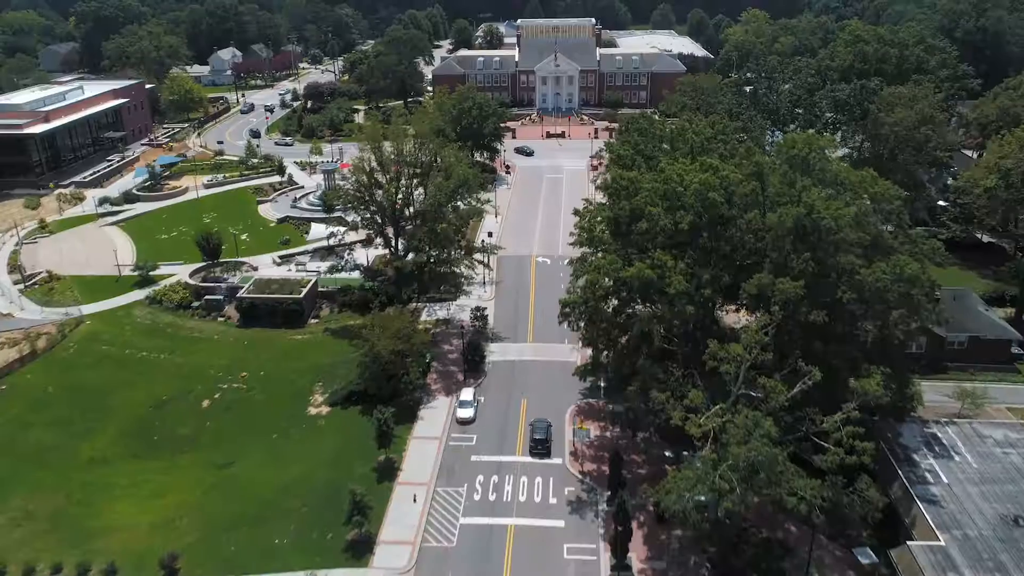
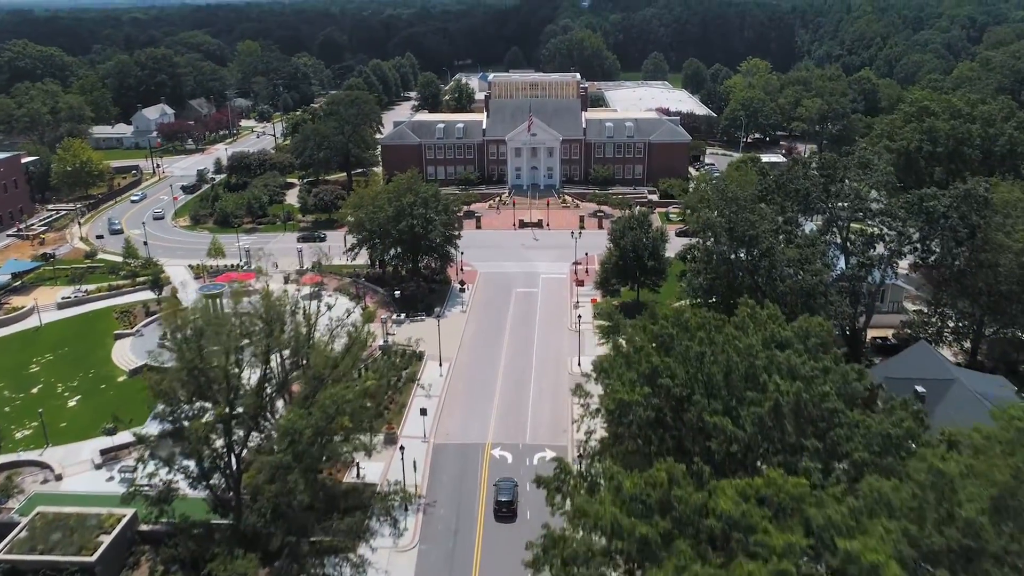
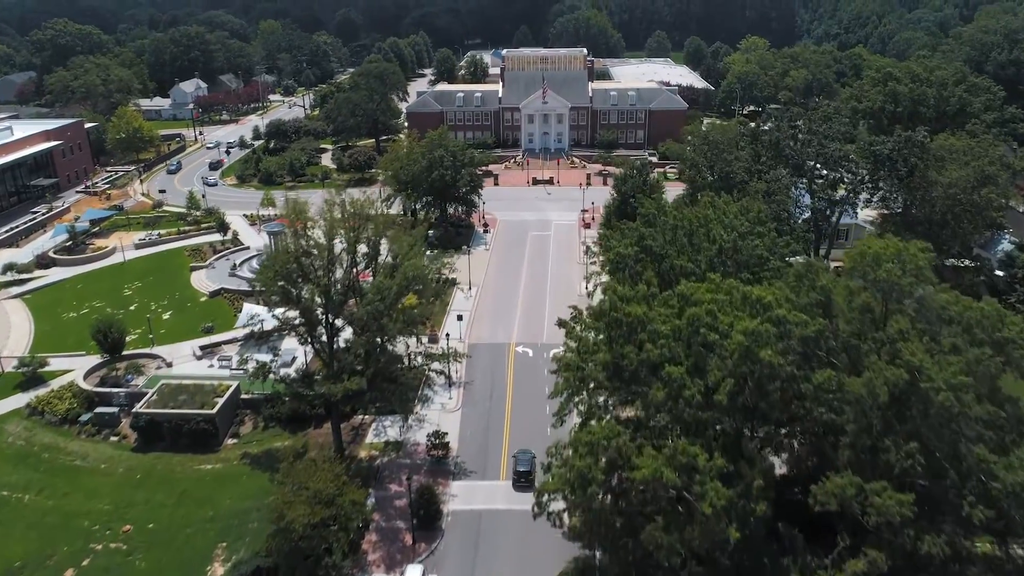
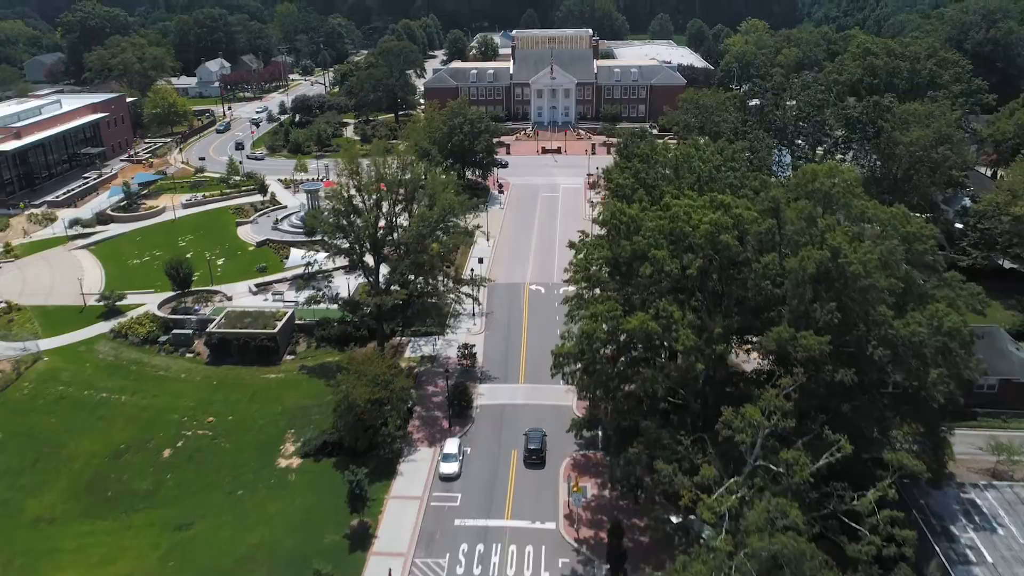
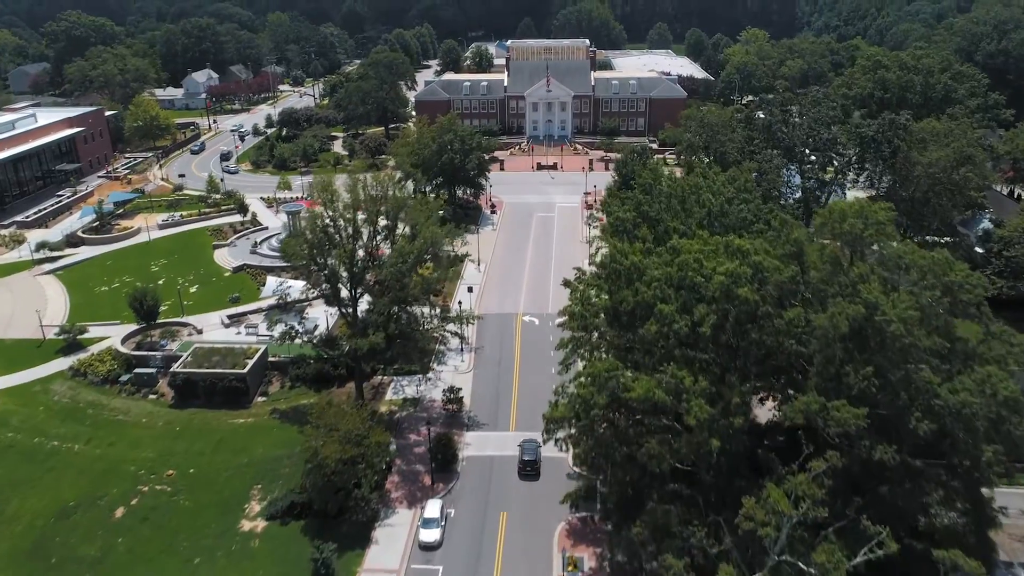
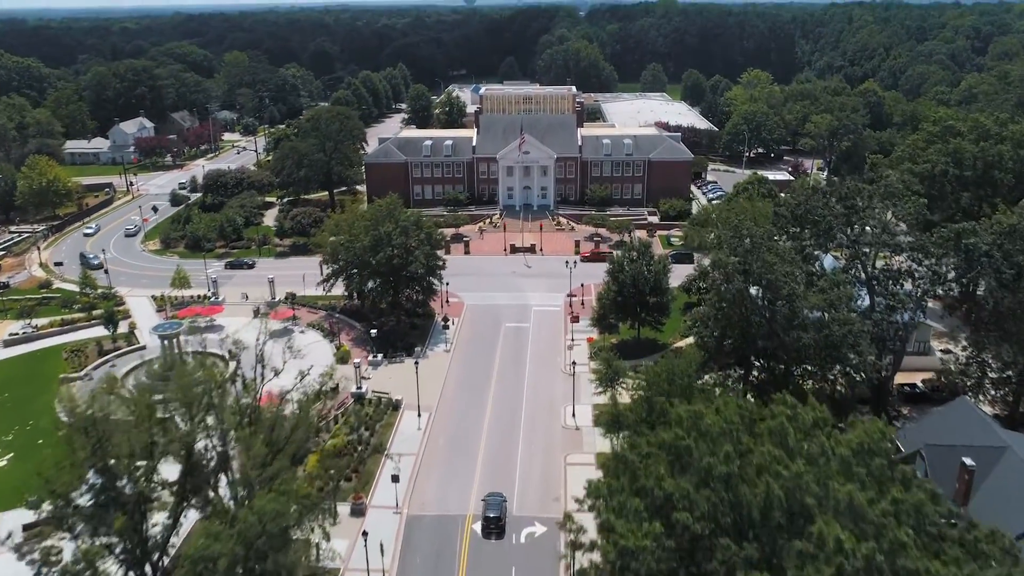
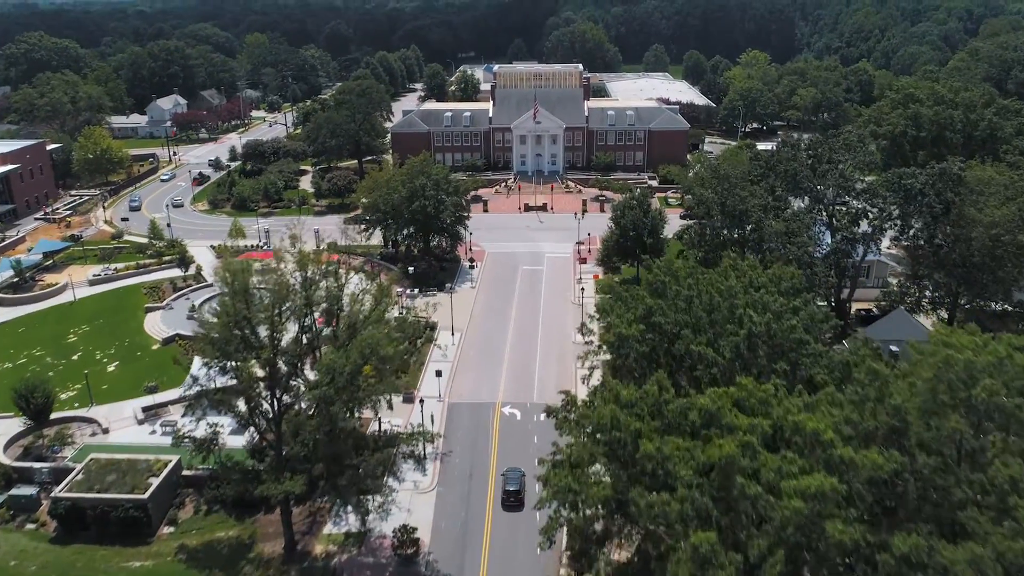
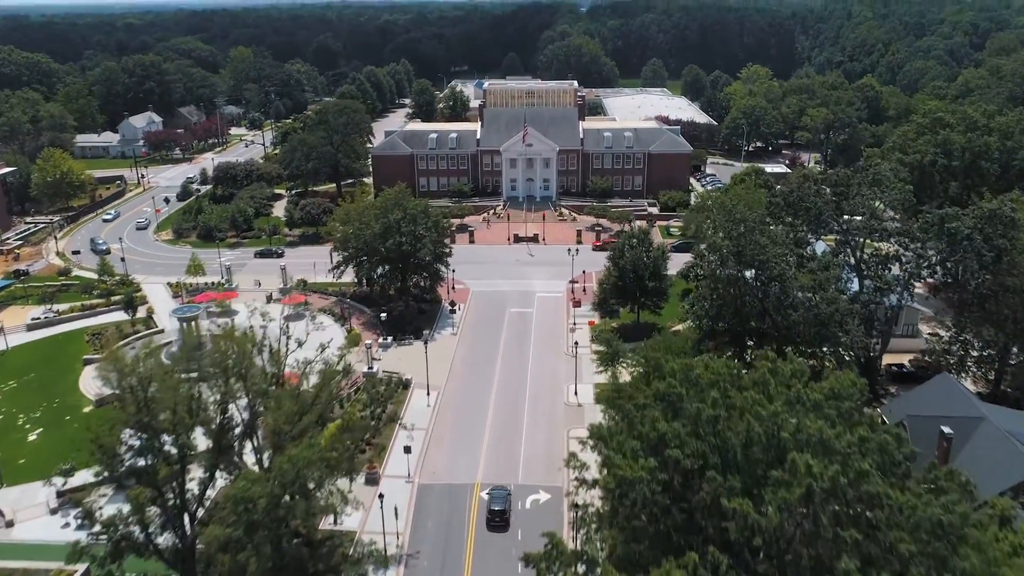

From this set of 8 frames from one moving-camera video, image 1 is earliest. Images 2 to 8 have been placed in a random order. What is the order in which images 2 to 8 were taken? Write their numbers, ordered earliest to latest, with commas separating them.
4, 5, 3, 7, 2, 8, 6
